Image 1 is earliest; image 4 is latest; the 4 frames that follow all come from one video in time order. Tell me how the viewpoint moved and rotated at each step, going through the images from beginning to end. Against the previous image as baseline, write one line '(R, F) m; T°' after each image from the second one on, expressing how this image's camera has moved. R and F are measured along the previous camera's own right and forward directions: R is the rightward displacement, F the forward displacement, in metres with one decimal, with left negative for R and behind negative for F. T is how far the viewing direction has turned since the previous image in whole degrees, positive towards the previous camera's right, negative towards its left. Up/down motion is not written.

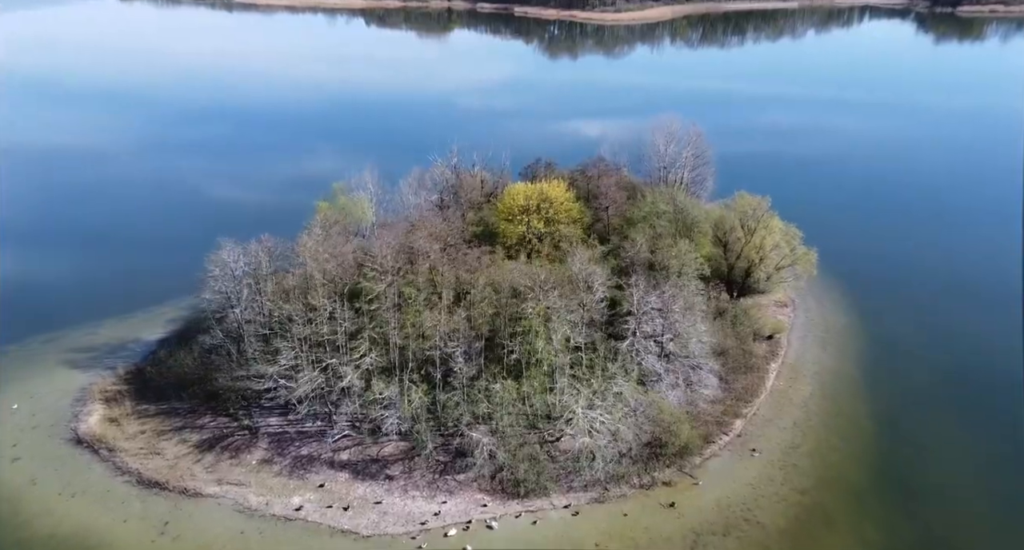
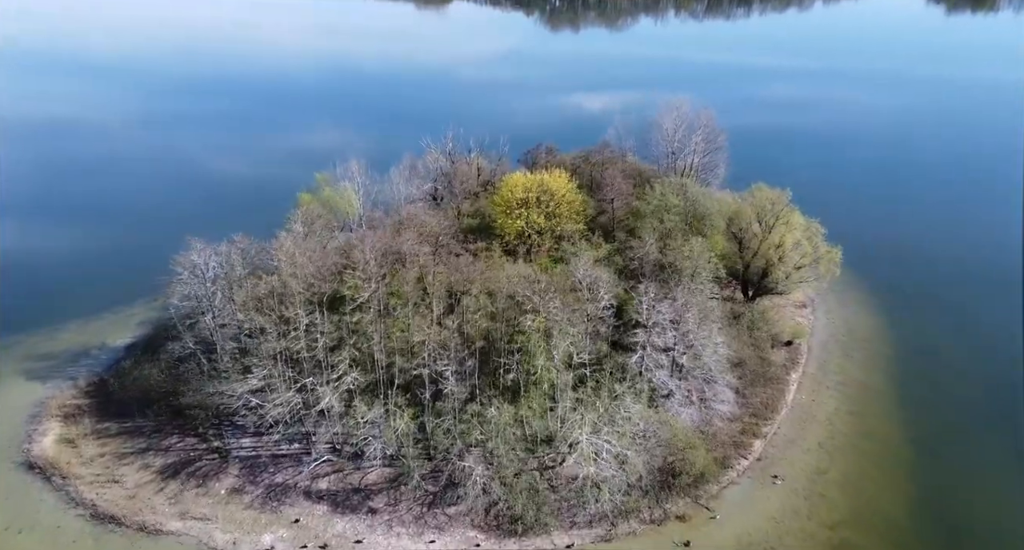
(+0.2, +5.5) m; 0°
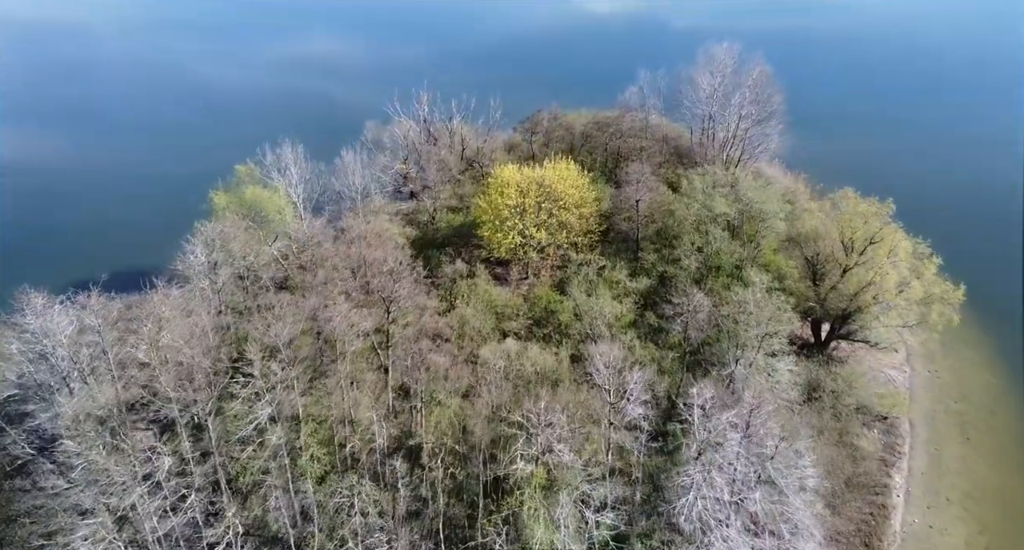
(+0.7, +18.6) m; 0°
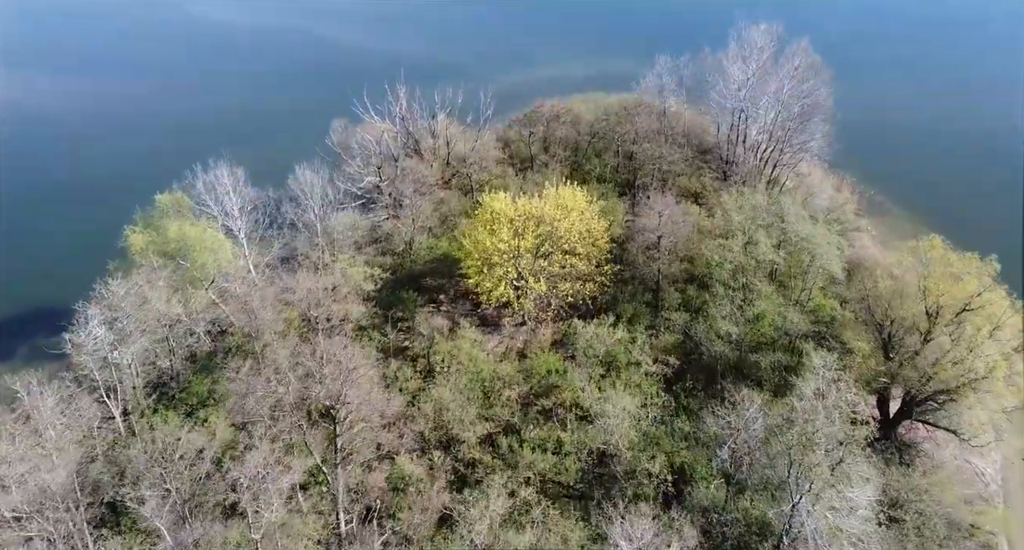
(+0.4, +10.7) m; 0°
